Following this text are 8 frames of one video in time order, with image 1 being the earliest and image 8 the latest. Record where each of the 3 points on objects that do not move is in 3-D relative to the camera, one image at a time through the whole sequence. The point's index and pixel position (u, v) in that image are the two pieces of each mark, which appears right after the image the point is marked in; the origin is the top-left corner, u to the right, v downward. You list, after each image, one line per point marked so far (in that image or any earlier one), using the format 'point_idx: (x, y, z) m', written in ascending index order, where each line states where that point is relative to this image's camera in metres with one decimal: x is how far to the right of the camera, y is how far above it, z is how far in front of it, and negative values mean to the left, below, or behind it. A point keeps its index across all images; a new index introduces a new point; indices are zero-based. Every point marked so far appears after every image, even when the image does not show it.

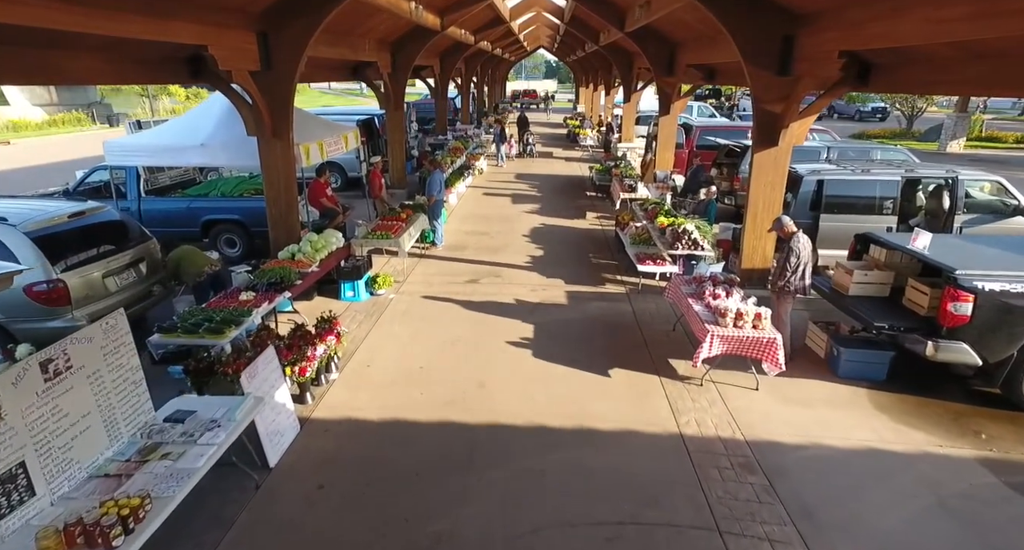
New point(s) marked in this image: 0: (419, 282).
0: (-1.4, -0.1, +8.6) m
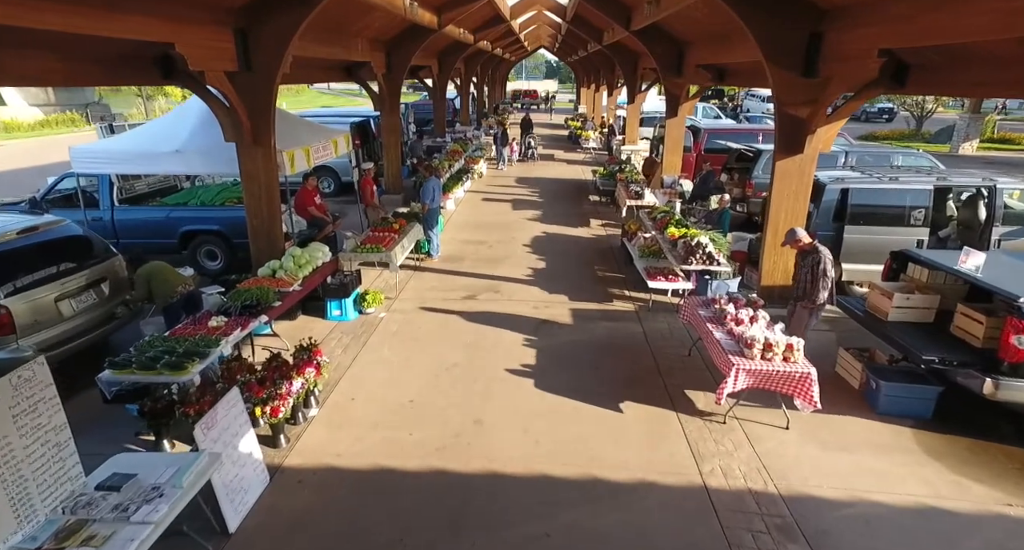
0: (-1.4, -0.3, +8.0) m
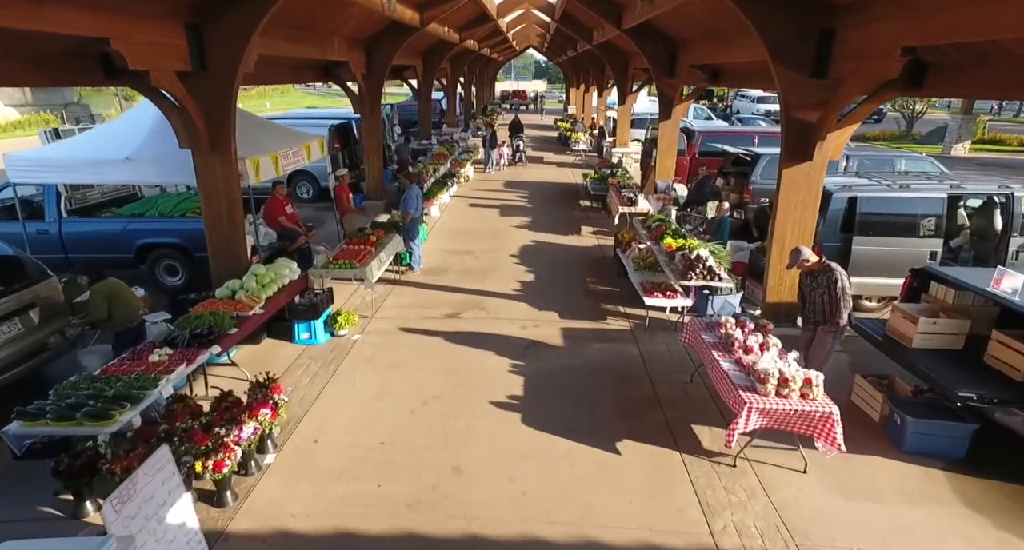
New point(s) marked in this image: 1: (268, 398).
0: (-1.5, -0.5, +7.4) m
1: (-1.9, -1.0, +4.5) m
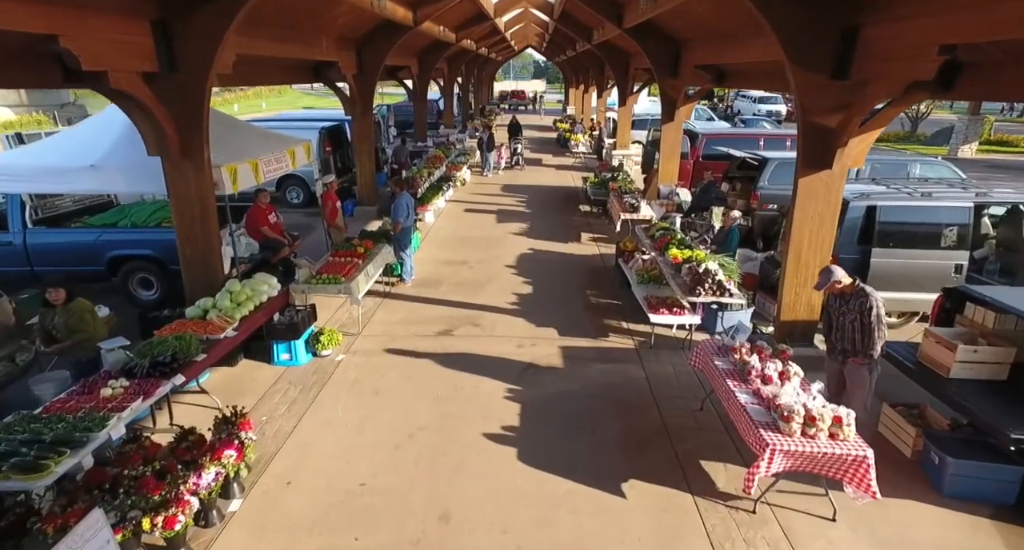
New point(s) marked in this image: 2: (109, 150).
0: (-1.6, -0.7, +6.9) m
1: (-1.9, -1.1, +4.1) m
2: (-4.4, +1.4, +6.3) m
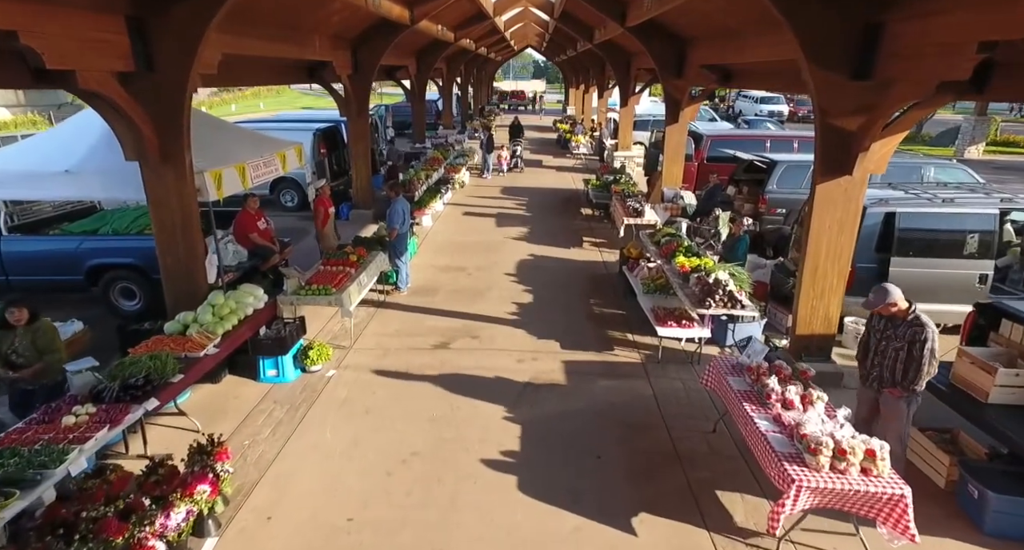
0: (-1.6, -0.8, +6.6) m
1: (-1.9, -1.2, +3.7) m
2: (-4.4, +1.2, +6.0) m
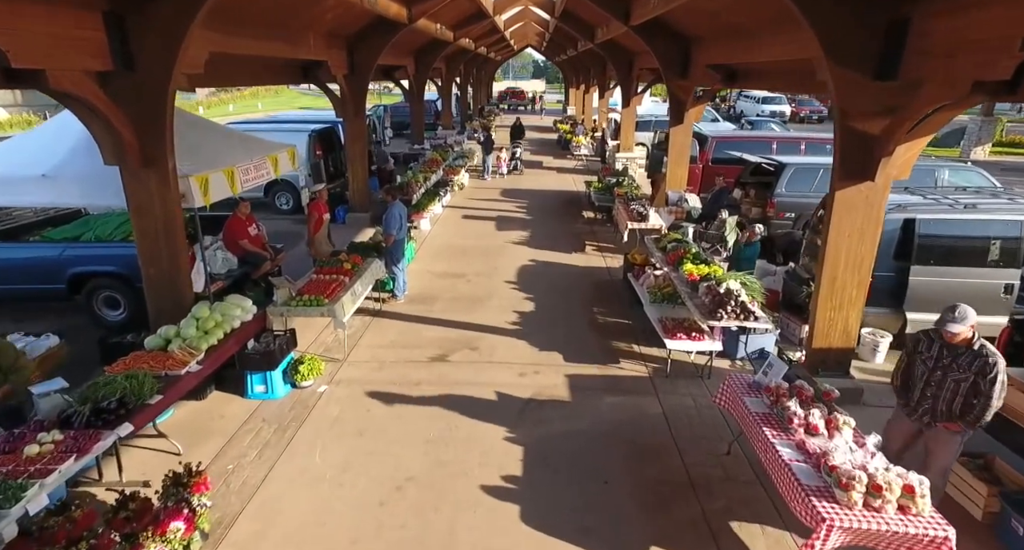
0: (-1.6, -0.9, +6.3) m
1: (-1.9, -1.3, +3.4) m
2: (-4.4, +1.1, +5.7) m
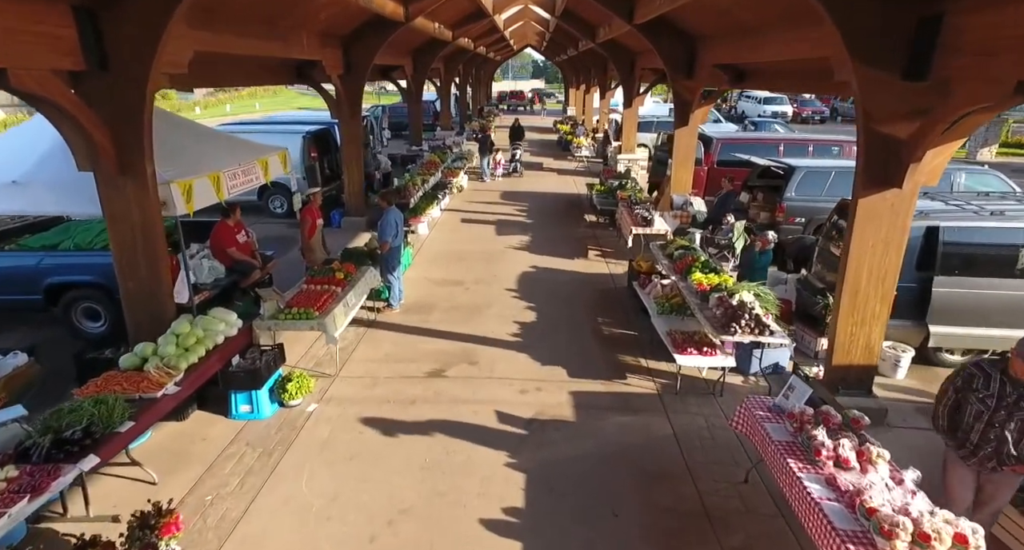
0: (-1.6, -1.0, +6.0) m
1: (-1.9, -1.5, +3.1) m
2: (-4.3, +1.0, +5.3) m
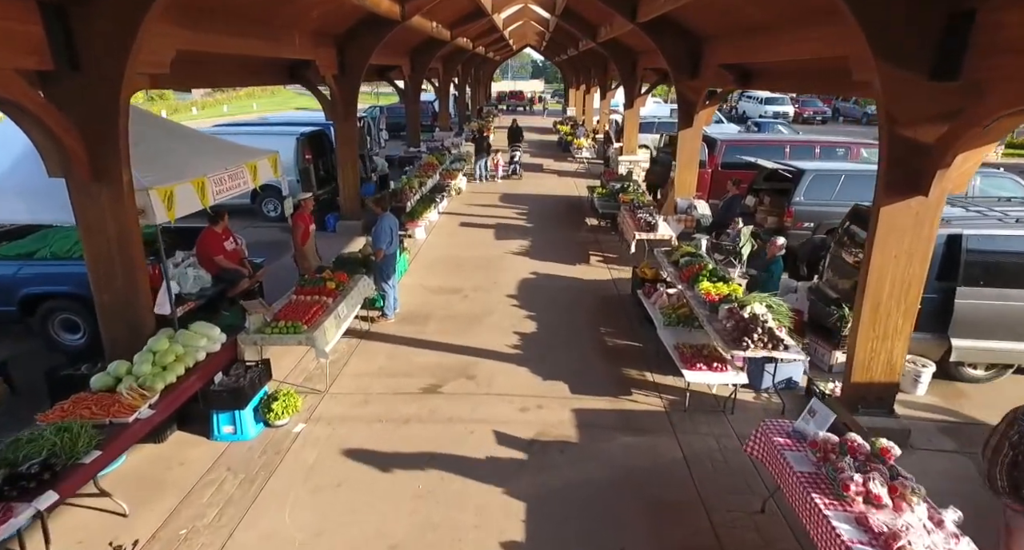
0: (-1.6, -1.1, +5.6) m
1: (-1.9, -1.6, +2.8) m
2: (-4.3, +0.9, +5.0) m
